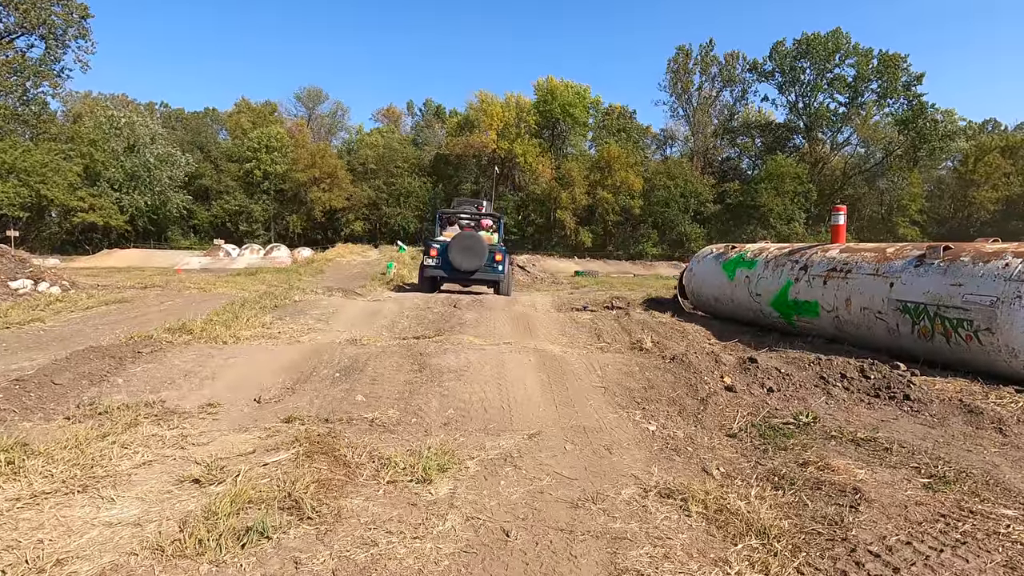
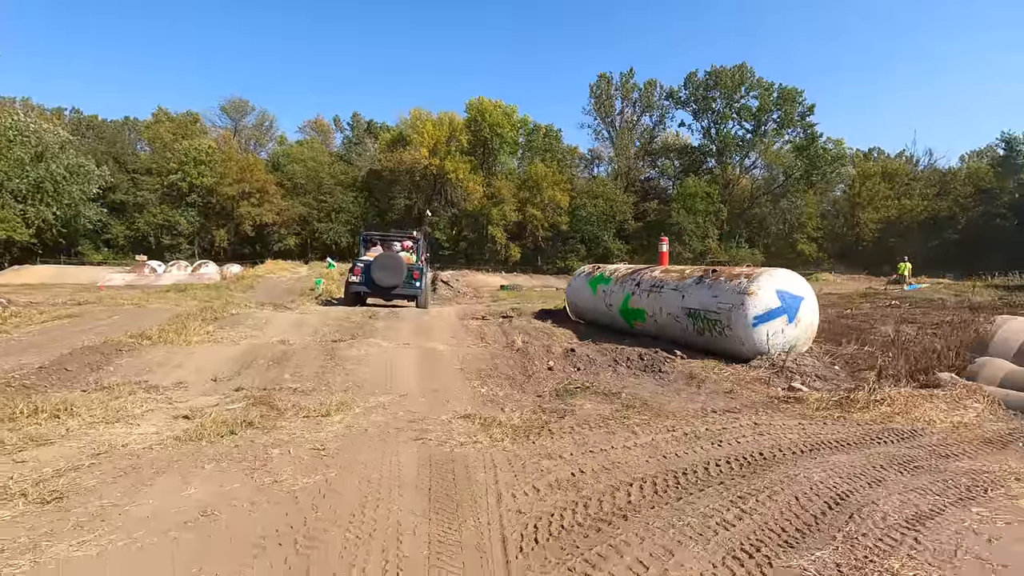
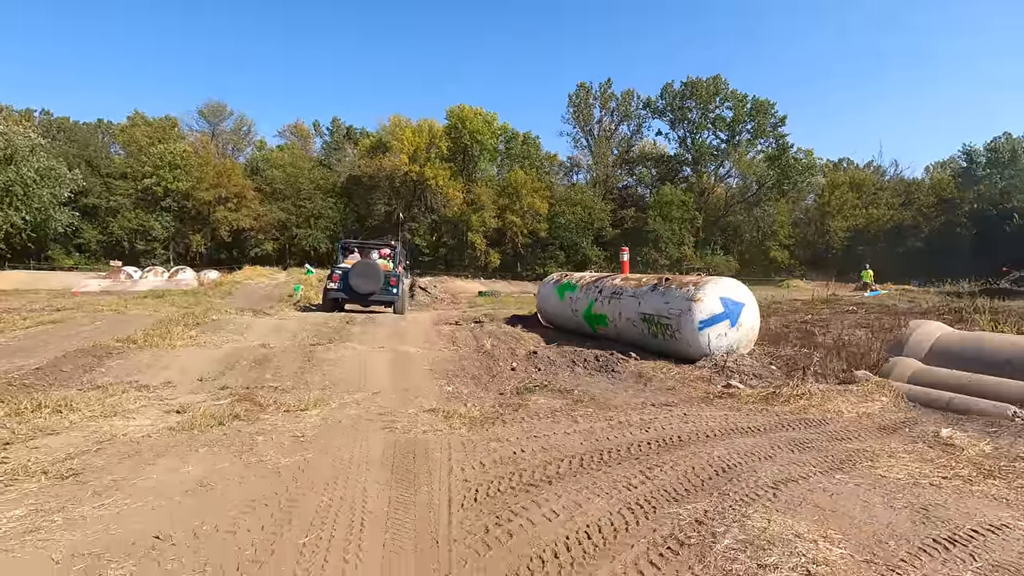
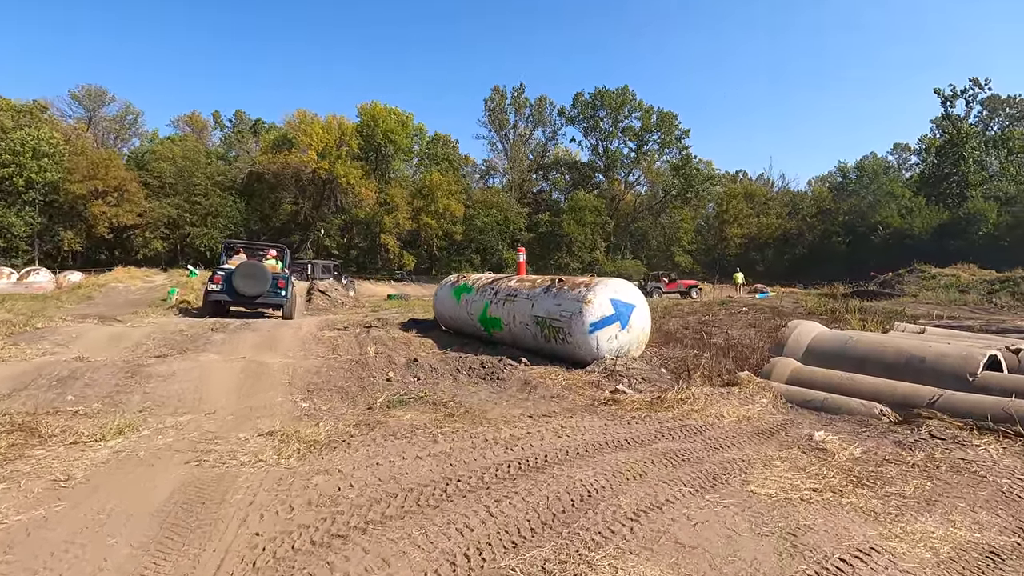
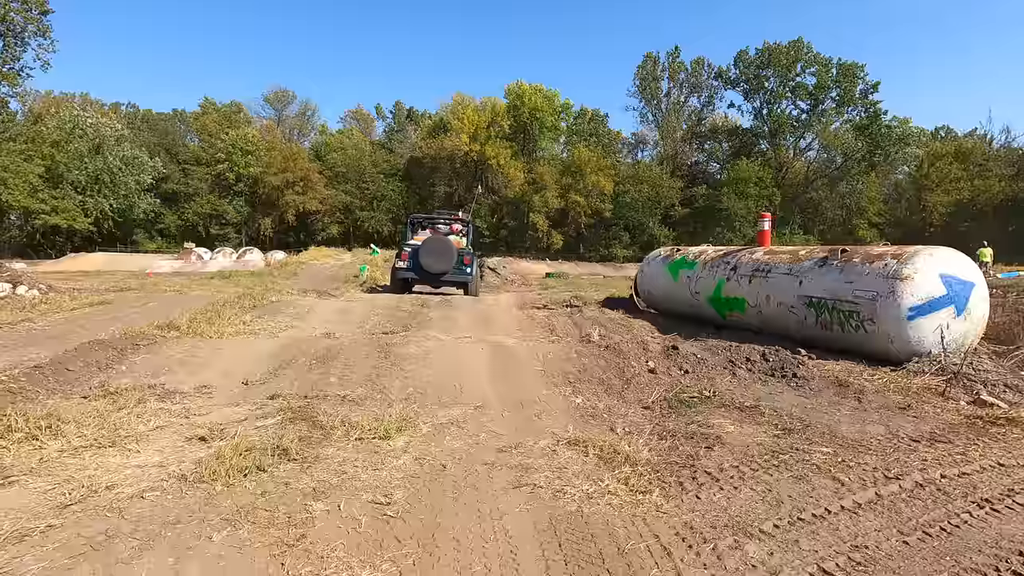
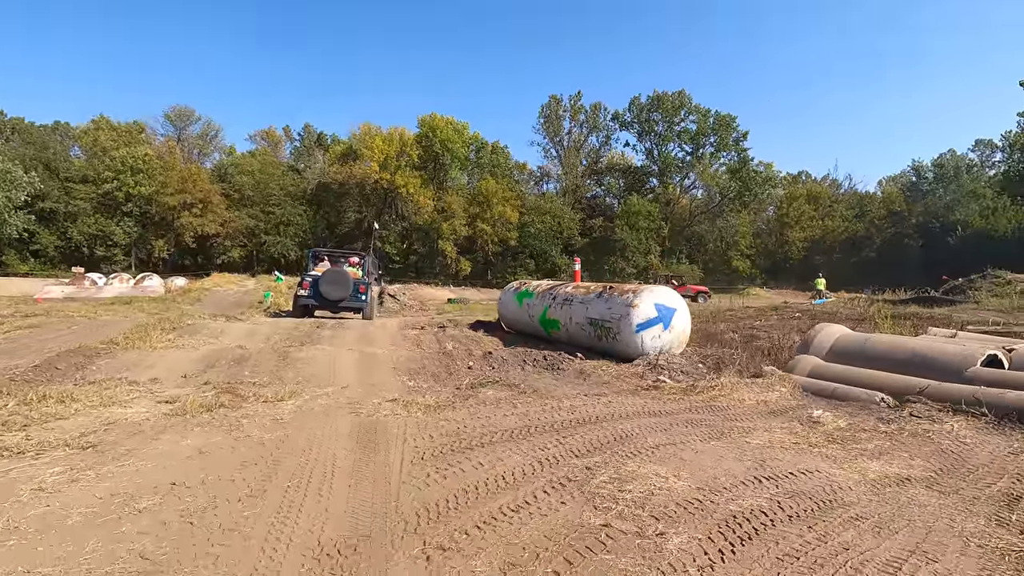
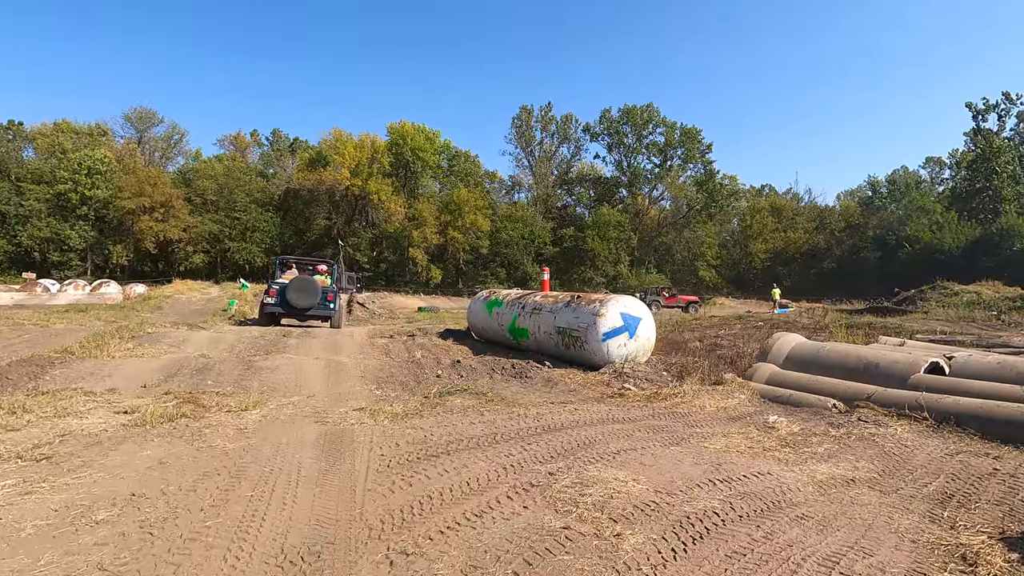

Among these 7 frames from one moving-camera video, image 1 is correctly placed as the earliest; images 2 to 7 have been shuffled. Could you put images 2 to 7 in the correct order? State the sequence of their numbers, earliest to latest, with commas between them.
5, 2, 3, 6, 7, 4
